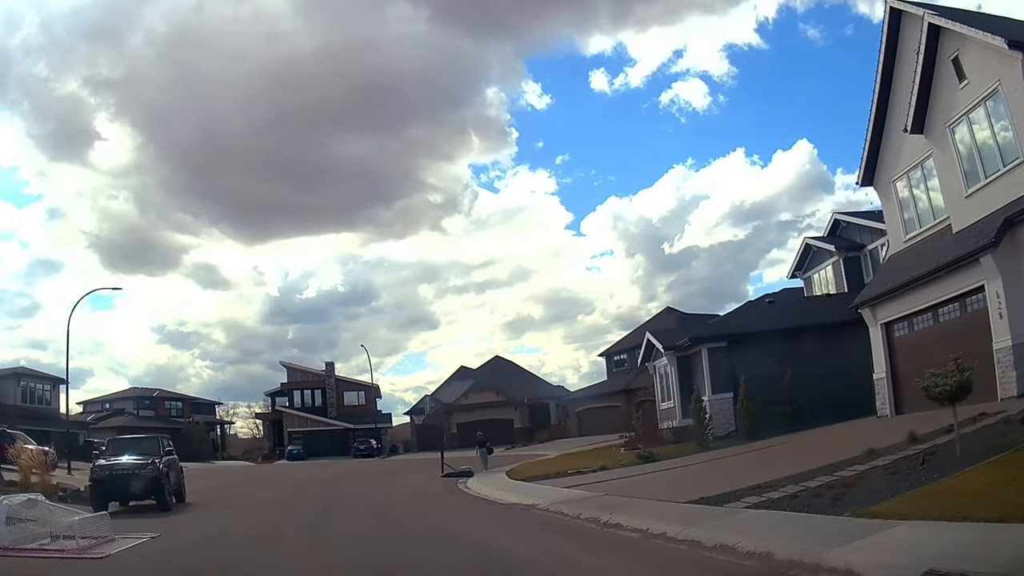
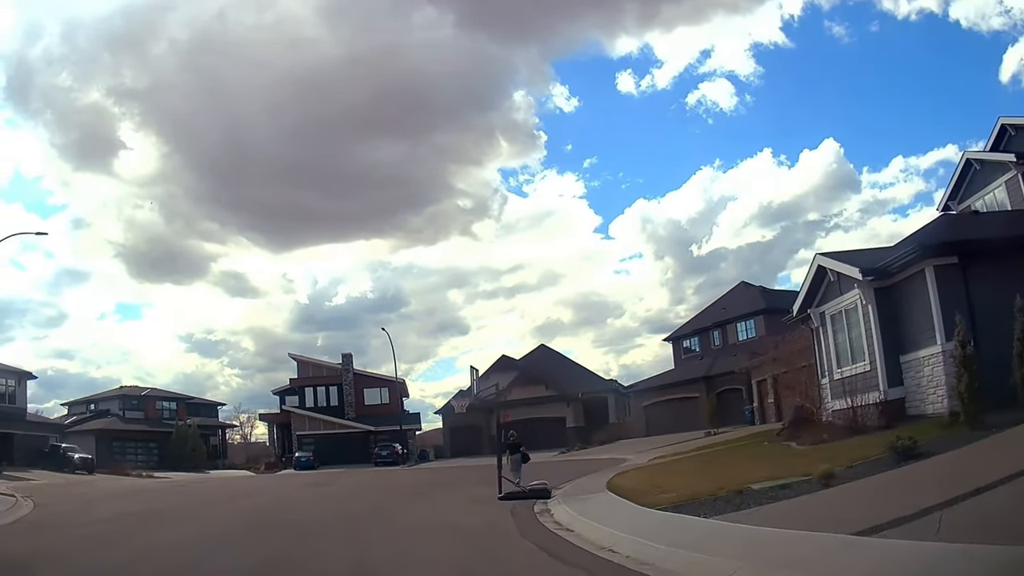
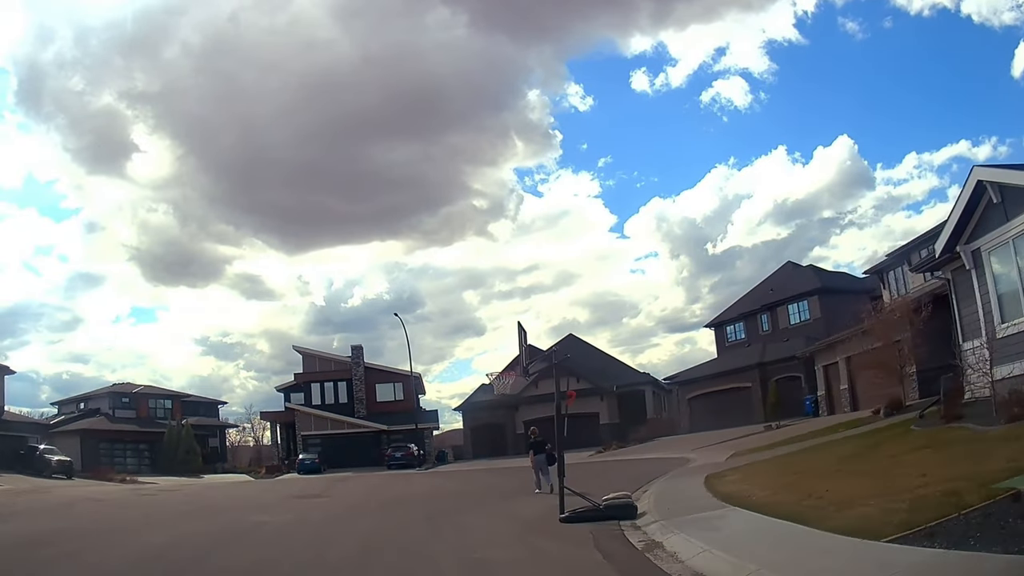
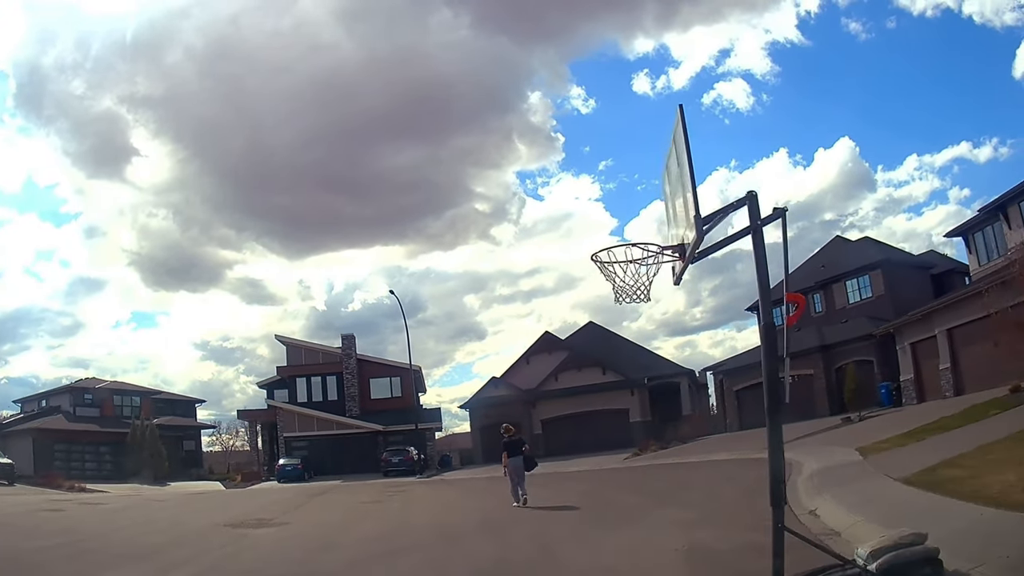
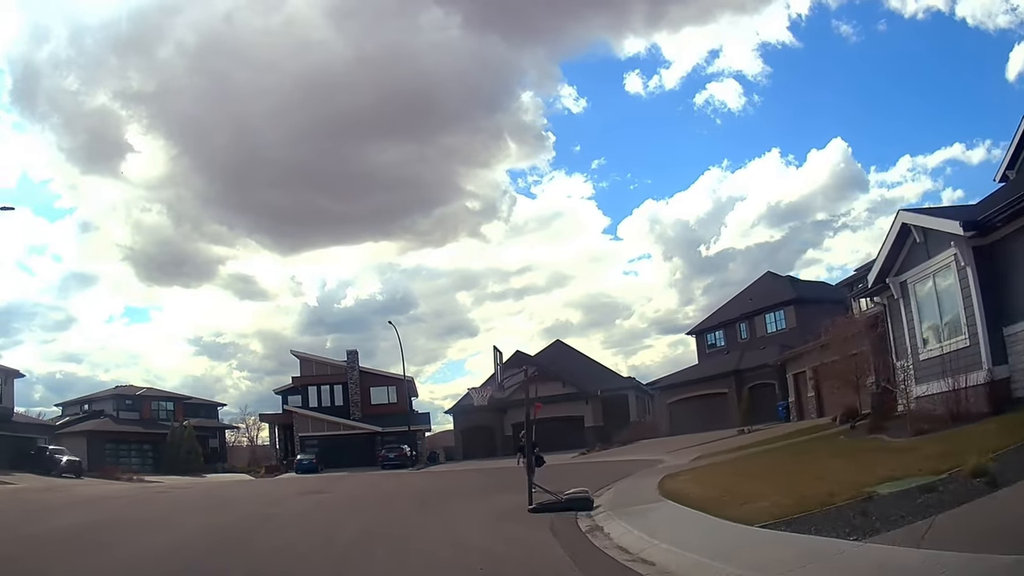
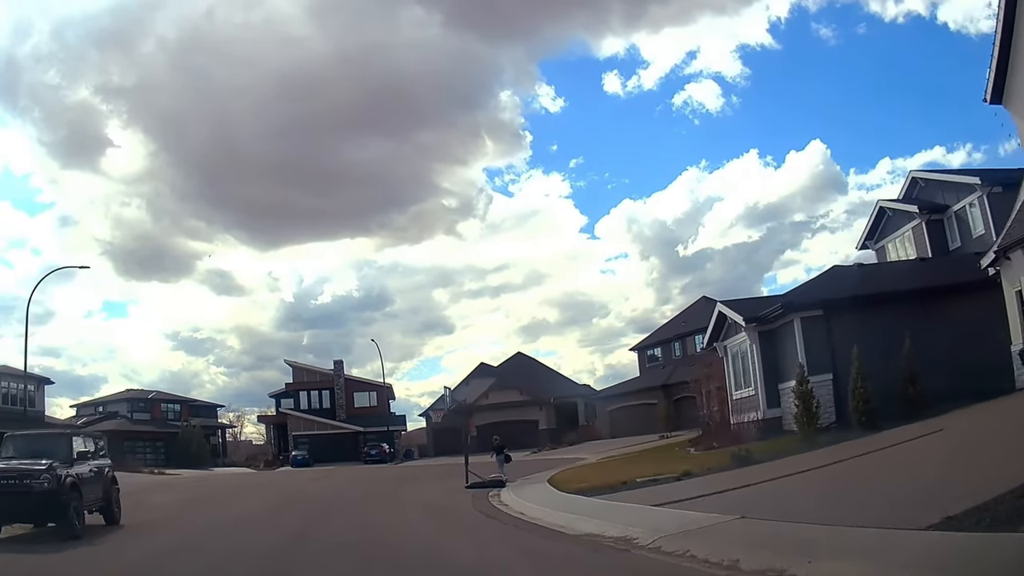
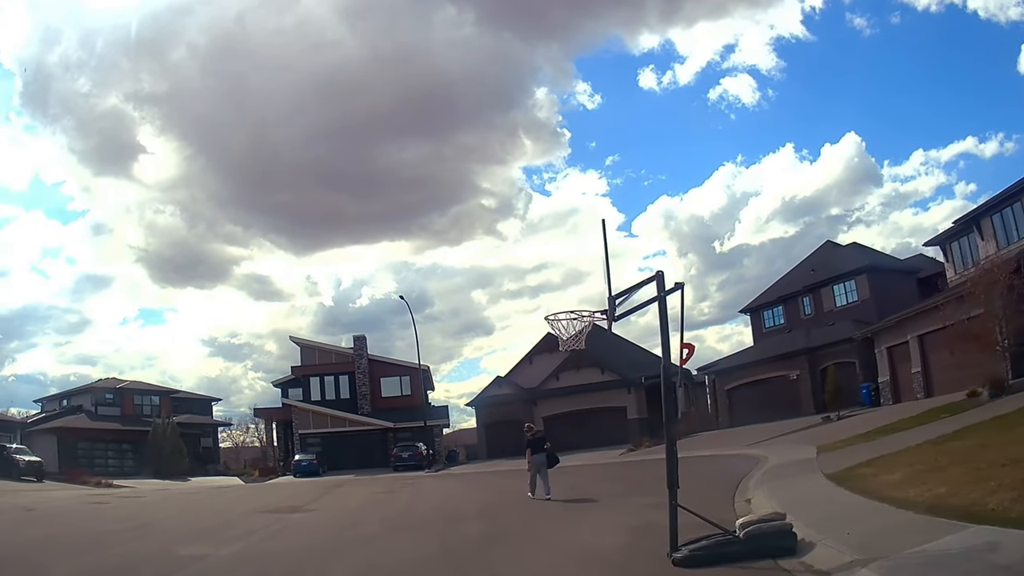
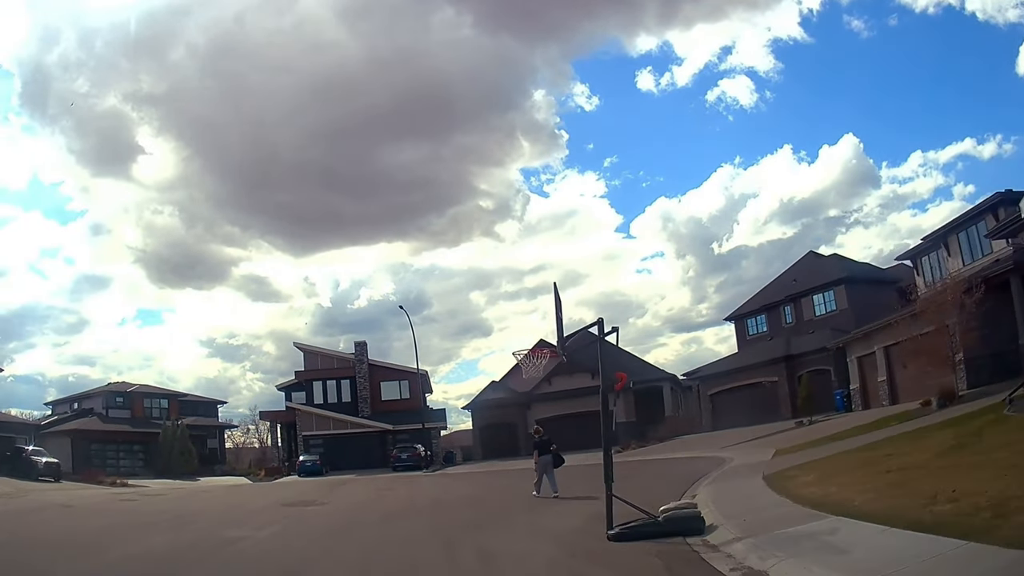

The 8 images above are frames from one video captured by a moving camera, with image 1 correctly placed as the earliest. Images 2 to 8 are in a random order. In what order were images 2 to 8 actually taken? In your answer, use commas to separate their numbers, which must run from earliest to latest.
6, 2, 5, 3, 8, 7, 4
